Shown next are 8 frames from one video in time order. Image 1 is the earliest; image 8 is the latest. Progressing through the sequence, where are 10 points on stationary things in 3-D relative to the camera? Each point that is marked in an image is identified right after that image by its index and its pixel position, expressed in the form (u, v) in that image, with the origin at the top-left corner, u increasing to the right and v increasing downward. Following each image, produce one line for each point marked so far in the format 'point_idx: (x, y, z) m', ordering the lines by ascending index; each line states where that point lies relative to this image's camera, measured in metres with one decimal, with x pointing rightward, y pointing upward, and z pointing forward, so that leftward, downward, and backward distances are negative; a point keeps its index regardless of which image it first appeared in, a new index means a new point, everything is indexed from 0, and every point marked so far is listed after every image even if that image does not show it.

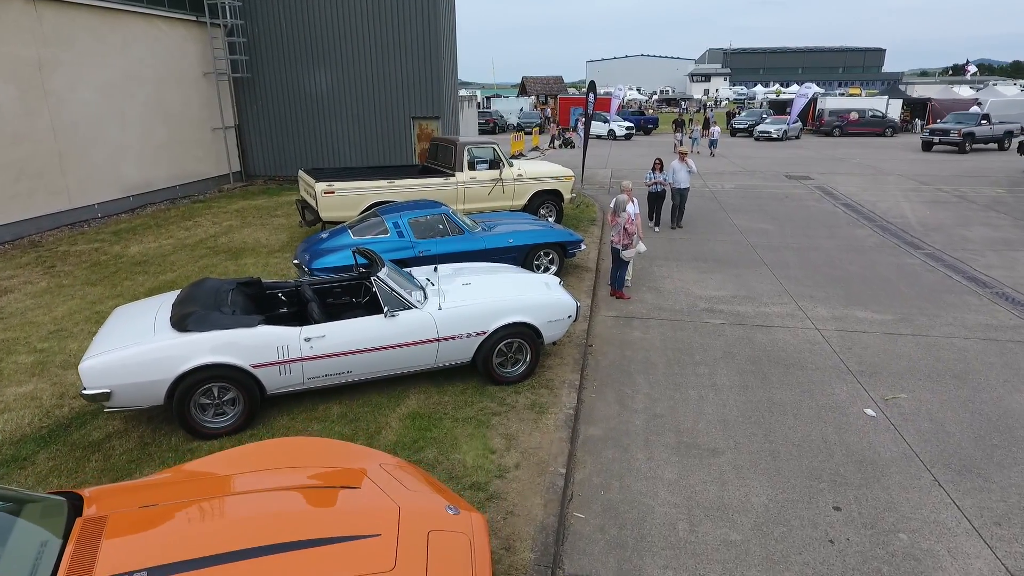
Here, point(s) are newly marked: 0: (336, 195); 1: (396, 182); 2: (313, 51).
0: (-2.7, +1.4, +9.7) m
1: (-1.9, +1.7, +10.1) m
2: (-5.4, +6.5, +17.1) m
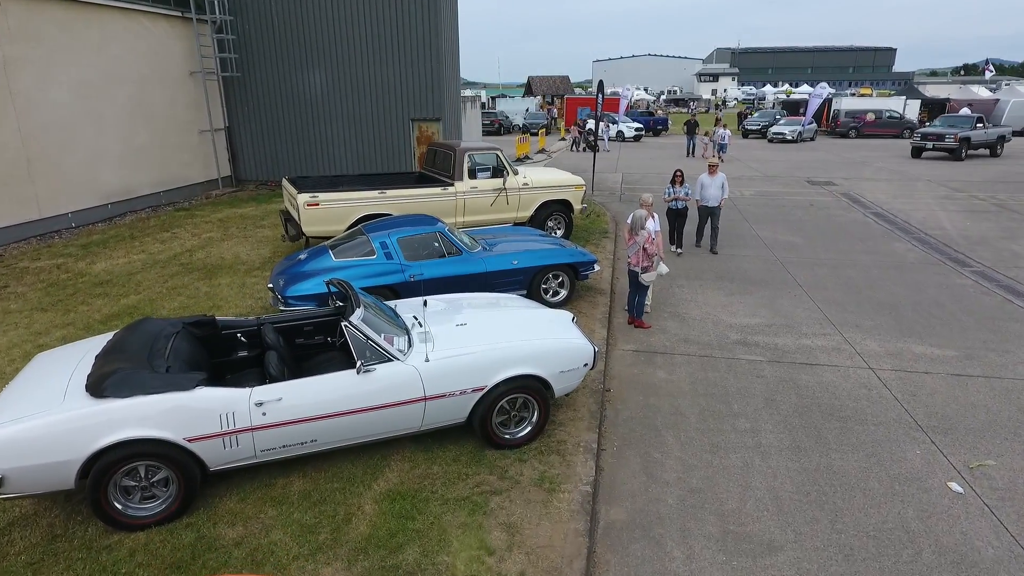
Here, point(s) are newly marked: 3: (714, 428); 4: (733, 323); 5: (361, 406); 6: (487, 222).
0: (-2.7, +1.1, +8.7) m
1: (-1.8, +1.4, +9.1) m
2: (-5.3, +6.1, +16.2) m
3: (+1.7, -1.2, +5.3) m
4: (+2.7, -0.4, +7.6) m
5: (-1.0, -0.8, +4.2) m
6: (-0.4, +1.0, +10.0) m
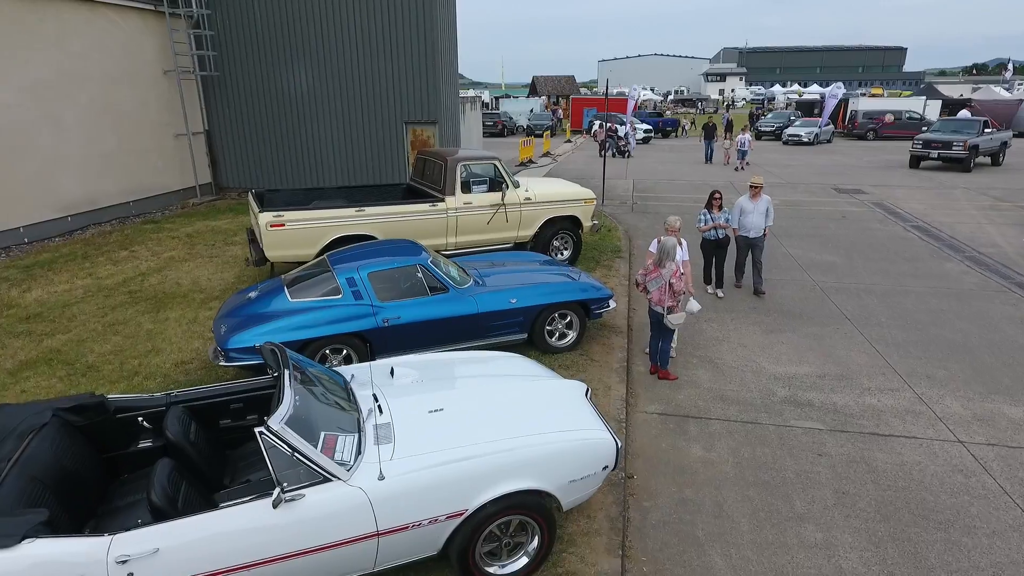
0: (-2.7, +0.7, +7.4) m
1: (-1.8, +1.0, +7.8) m
2: (-5.2, +5.7, +14.9) m
3: (+1.7, -1.6, +4.0) m
4: (+2.7, -0.9, +6.3) m
5: (-1.0, -1.2, +2.9) m
6: (-0.4, +0.6, +8.7) m
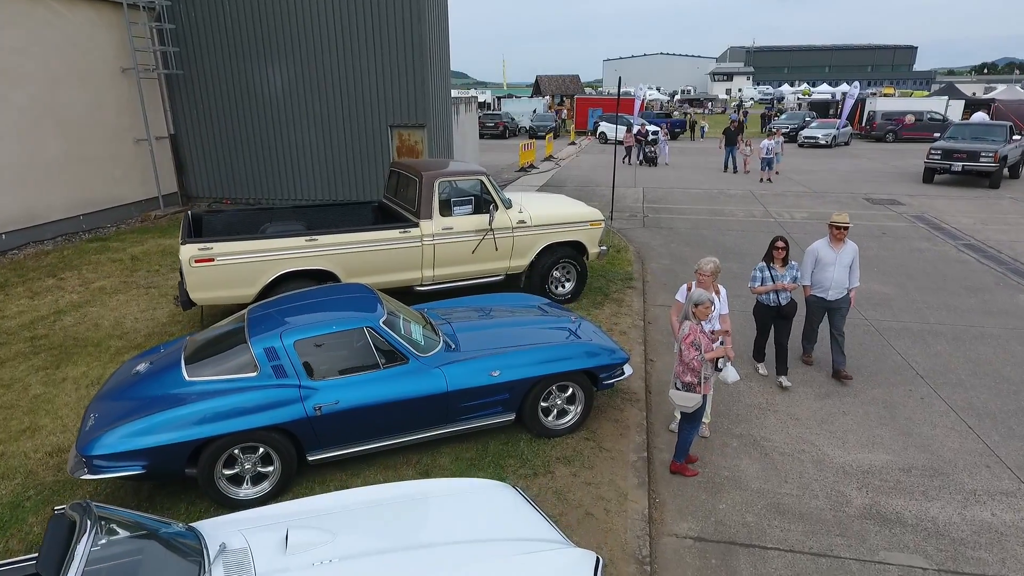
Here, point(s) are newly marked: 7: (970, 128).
0: (-2.8, +0.2, +5.9) m
1: (-1.9, +0.5, +6.3) m
2: (-5.3, +5.3, +13.4) m
3: (+1.5, -2.1, +2.4) m
4: (+2.5, -1.3, +4.7) m
5: (-1.2, -1.7, +1.4) m
6: (-0.5, +0.1, +7.1) m
7: (+12.2, +4.3, +16.9) m
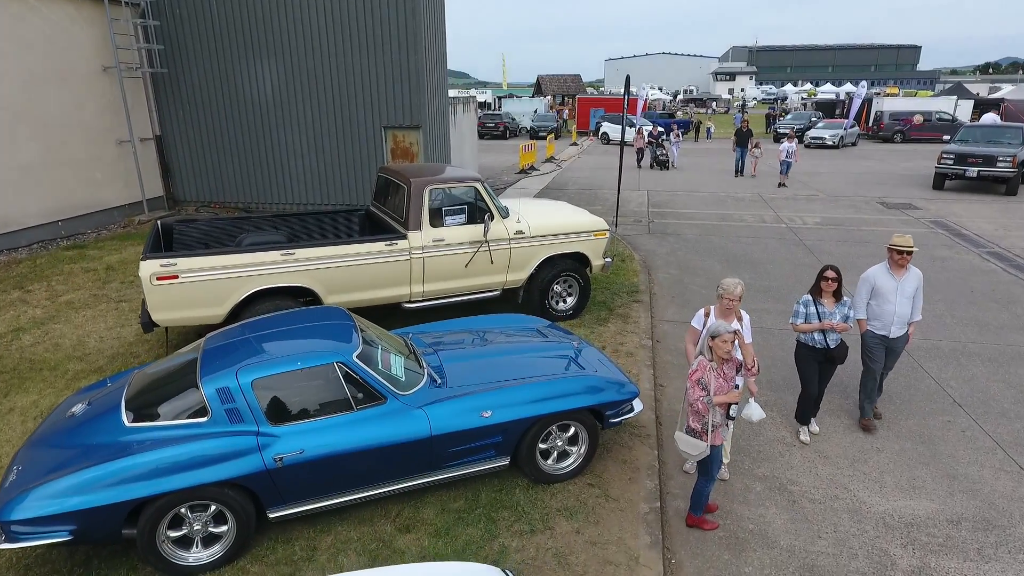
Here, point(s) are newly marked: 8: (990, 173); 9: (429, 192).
0: (-2.8, 0.0, +5.3) m
1: (-1.9, +0.3, +5.7) m
2: (-5.3, +5.1, +12.9) m
3: (+1.5, -2.3, +1.8) m
4: (+2.5, -1.5, +4.2) m
5: (-1.2, -1.8, +0.8) m
6: (-0.5, 0.0, +6.6) m
7: (+12.1, +4.1, +16.3) m
8: (+11.8, +2.9, +15.5) m
9: (-0.8, +1.0, +6.3) m
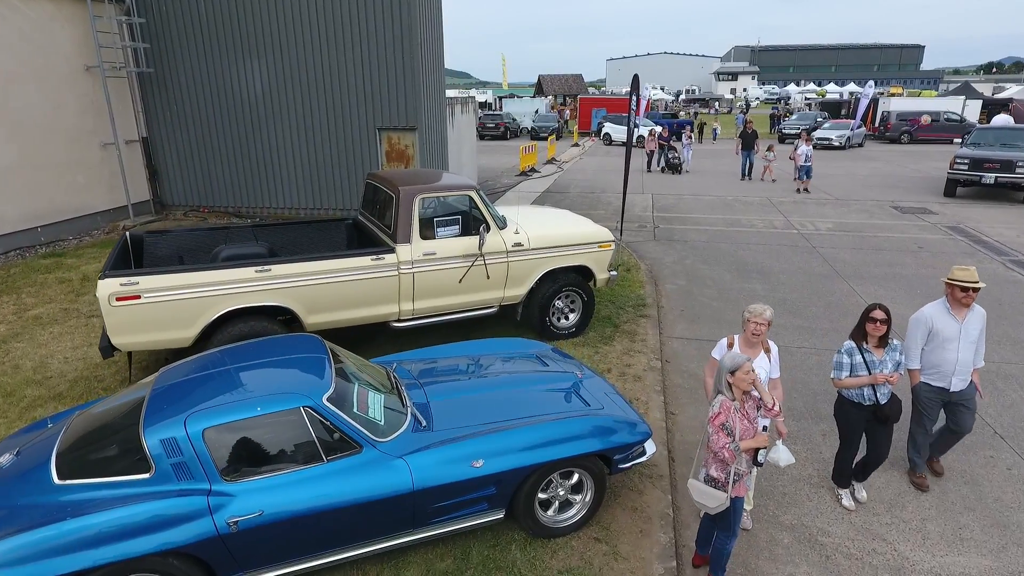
0: (-2.8, -0.1, +4.8) m
1: (-2.0, +0.1, +5.2) m
2: (-5.3, +4.9, +12.4) m
3: (+1.4, -2.4, +1.3) m
4: (+2.5, -1.7, +3.7) m
5: (-1.3, -2.0, +0.3) m
6: (-0.6, -0.2, +6.1) m
7: (+12.1, +3.9, +15.8) m
8: (+11.8, +2.7, +15.0) m
9: (-0.8, +0.8, +5.8) m
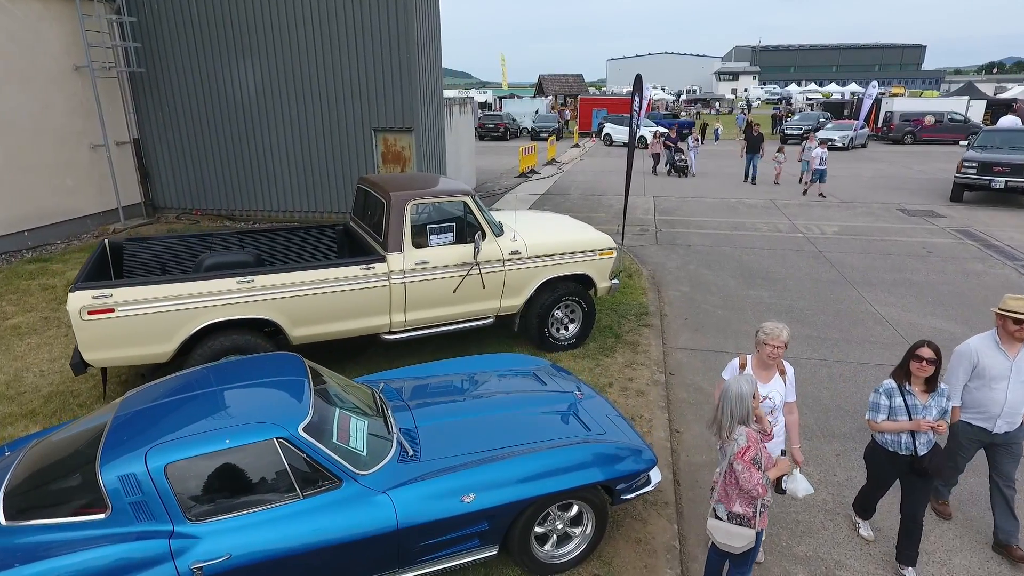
0: (-2.9, -0.2, +4.6) m
1: (-2.0, 0.0, +4.9) m
2: (-5.3, +4.9, +12.1) m
3: (+1.4, -2.5, +1.1) m
4: (+2.4, -1.8, +3.4) m
5: (-1.3, -2.1, 0.0) m
6: (-0.6, -0.3, +5.8) m
7: (+12.1, +3.8, +15.5) m
8: (+11.8, +2.6, +14.7) m
9: (-0.9, +0.7, +5.5) m
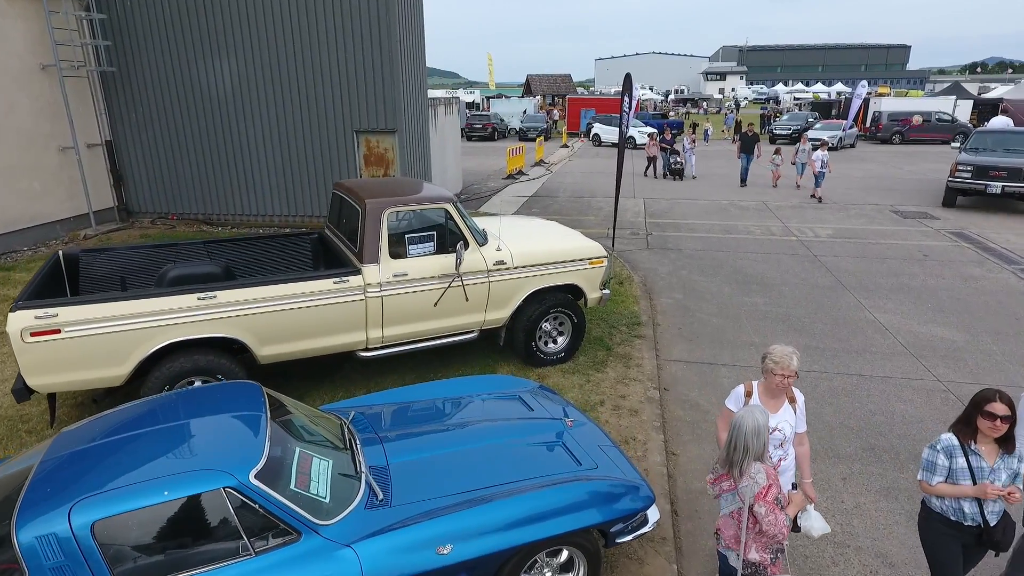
0: (-3.0, -0.3, +4.2) m
1: (-2.1, -0.1, +4.6) m
2: (-5.6, +4.7, +11.7) m
3: (+1.4, -2.6, +0.7) m
4: (+2.4, -1.9, +3.1) m
5: (-1.3, -2.2, -0.4) m
6: (-0.7, -0.4, +5.4) m
7: (+11.8, +3.8, +15.3) m
8: (+11.5, +2.6, +14.5) m
9: (-1.0, +0.6, +5.1) m
